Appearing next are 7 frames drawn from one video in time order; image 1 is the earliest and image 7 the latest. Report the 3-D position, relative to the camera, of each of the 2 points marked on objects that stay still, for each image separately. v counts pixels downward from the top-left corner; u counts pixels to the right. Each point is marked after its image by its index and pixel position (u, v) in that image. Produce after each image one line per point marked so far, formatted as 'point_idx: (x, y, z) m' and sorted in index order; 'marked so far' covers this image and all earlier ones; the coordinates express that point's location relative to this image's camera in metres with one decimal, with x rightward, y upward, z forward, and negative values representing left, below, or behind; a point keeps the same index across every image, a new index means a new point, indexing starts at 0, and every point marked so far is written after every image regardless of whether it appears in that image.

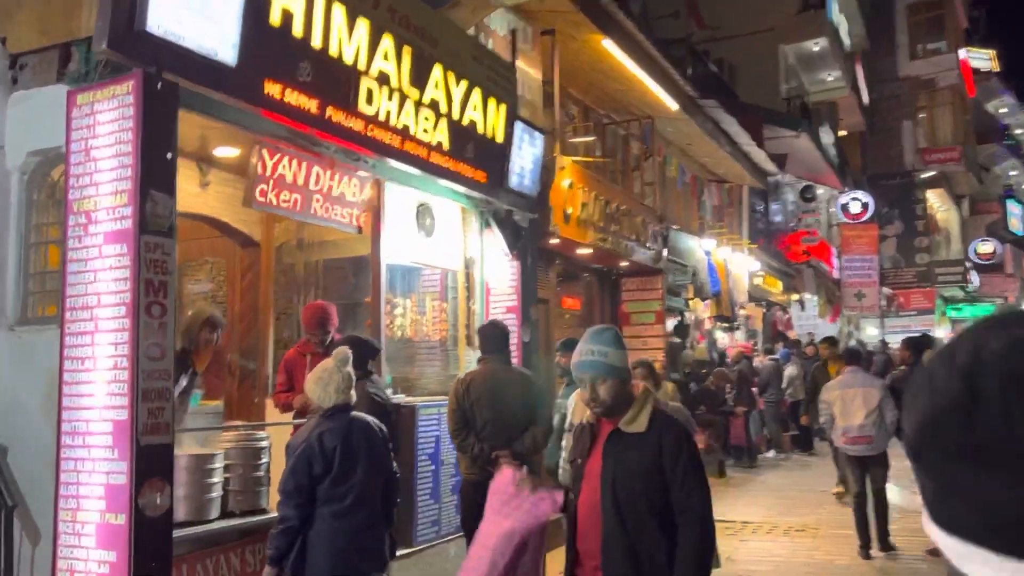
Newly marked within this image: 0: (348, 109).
0: (-1.0, +1.1, +5.5) m
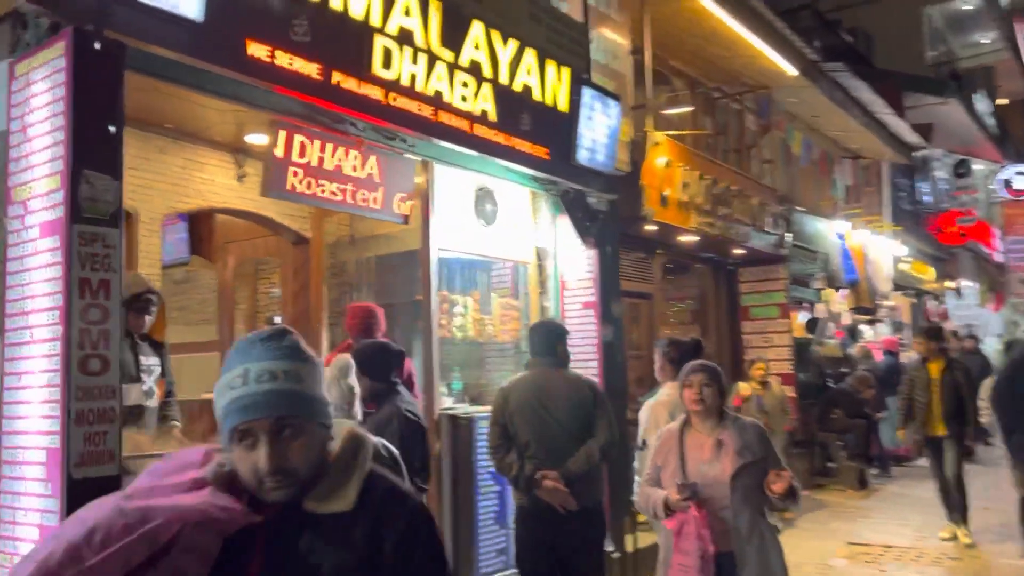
0: (-0.8, +1.2, +4.6) m
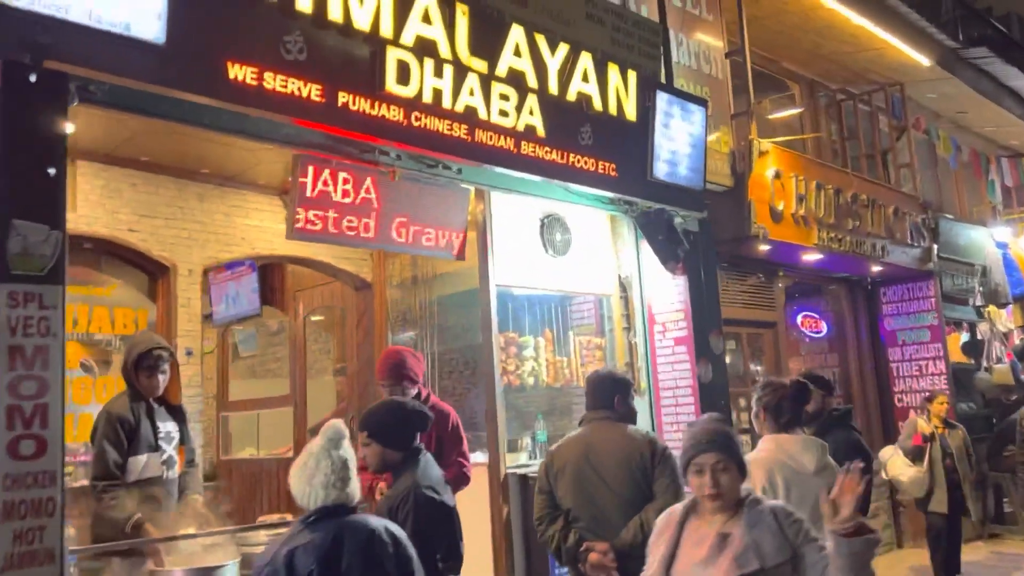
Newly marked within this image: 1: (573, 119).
0: (-0.7, +0.9, +4.1) m
1: (+0.4, +1.0, +5.1) m
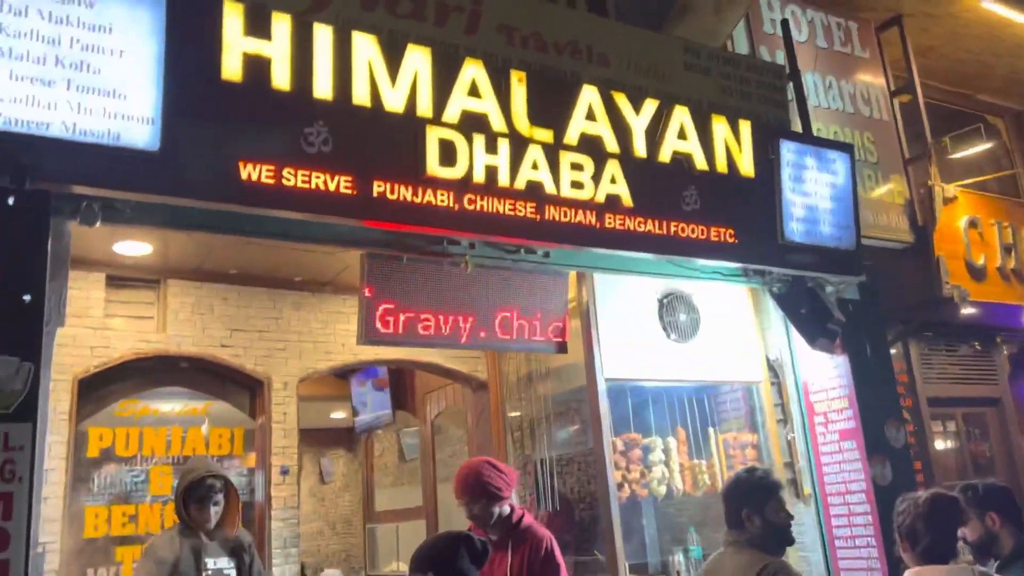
0: (-0.4, +0.5, +3.6) m
1: (+0.8, +0.5, +4.4) m
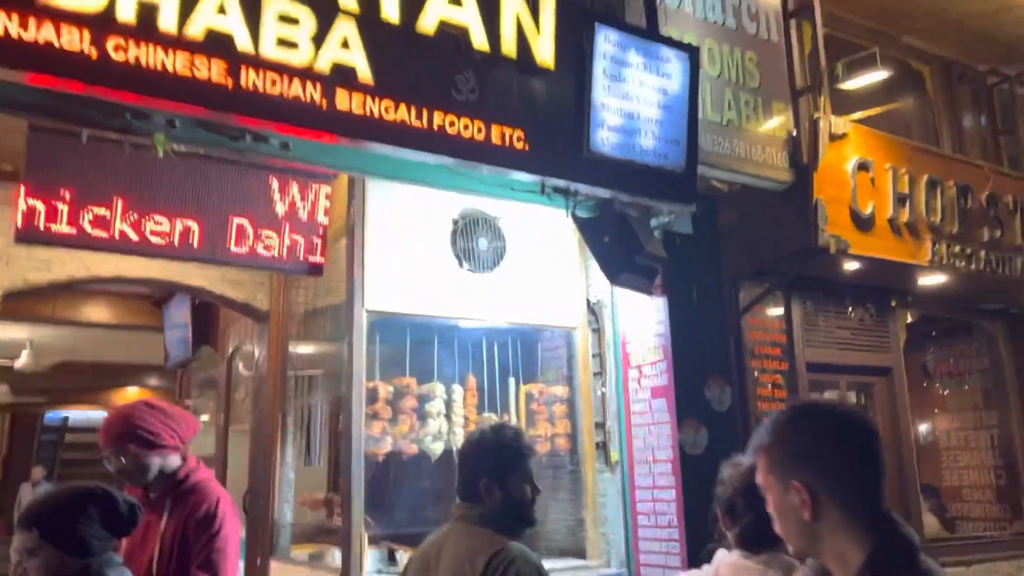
0: (-1.5, +0.9, +2.6) m
1: (-0.3, +0.9, +3.4) m
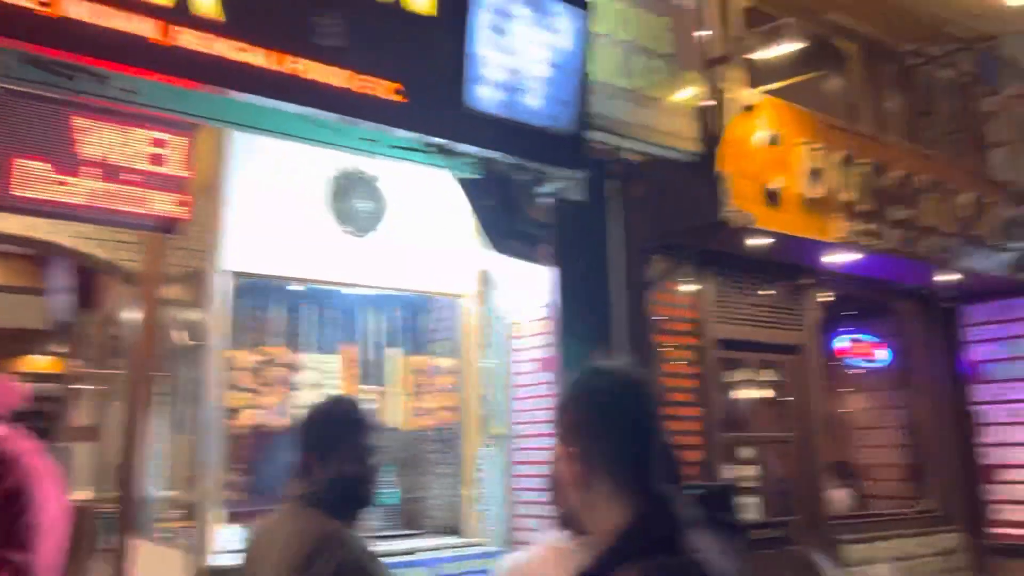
0: (-2.0, +1.0, +2.3) m
1: (-0.8, +1.1, +3.2) m
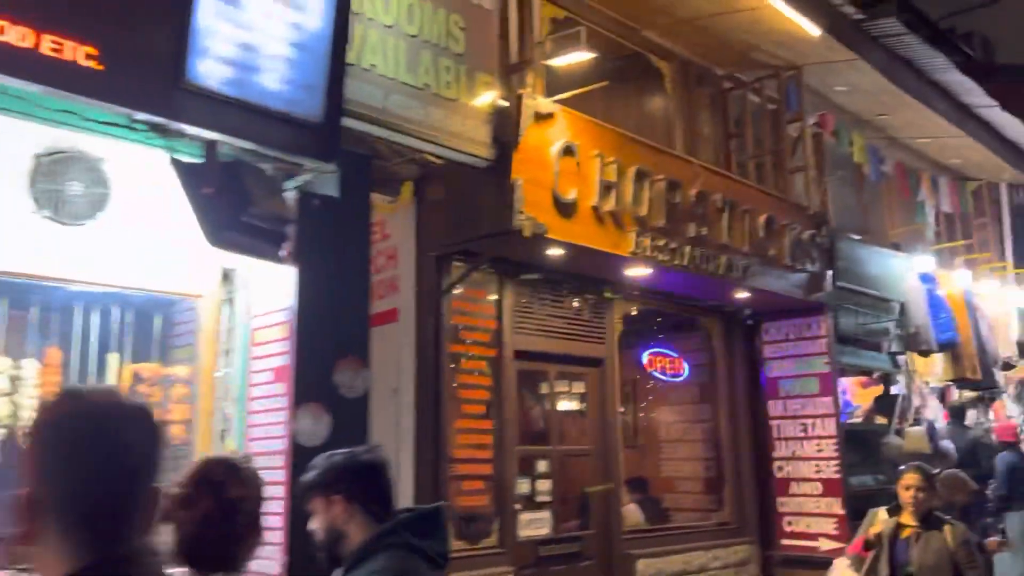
0: (-2.7, +1.1, +1.6) m
1: (-1.7, +1.1, +2.7) m
